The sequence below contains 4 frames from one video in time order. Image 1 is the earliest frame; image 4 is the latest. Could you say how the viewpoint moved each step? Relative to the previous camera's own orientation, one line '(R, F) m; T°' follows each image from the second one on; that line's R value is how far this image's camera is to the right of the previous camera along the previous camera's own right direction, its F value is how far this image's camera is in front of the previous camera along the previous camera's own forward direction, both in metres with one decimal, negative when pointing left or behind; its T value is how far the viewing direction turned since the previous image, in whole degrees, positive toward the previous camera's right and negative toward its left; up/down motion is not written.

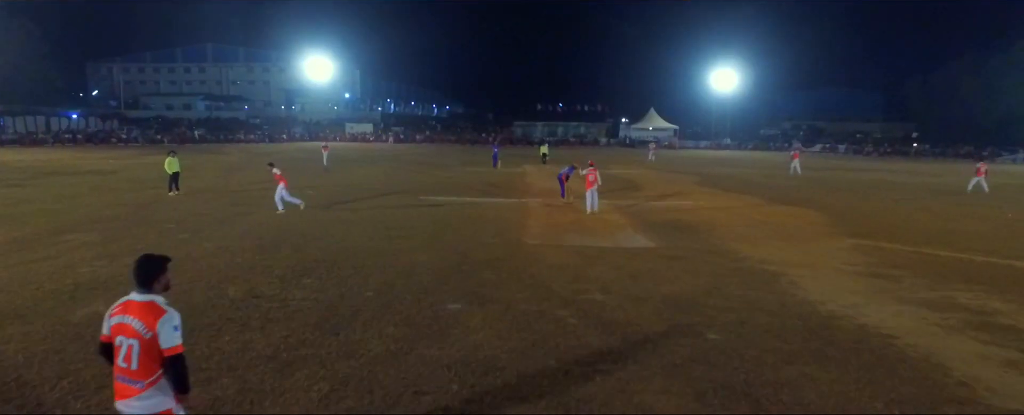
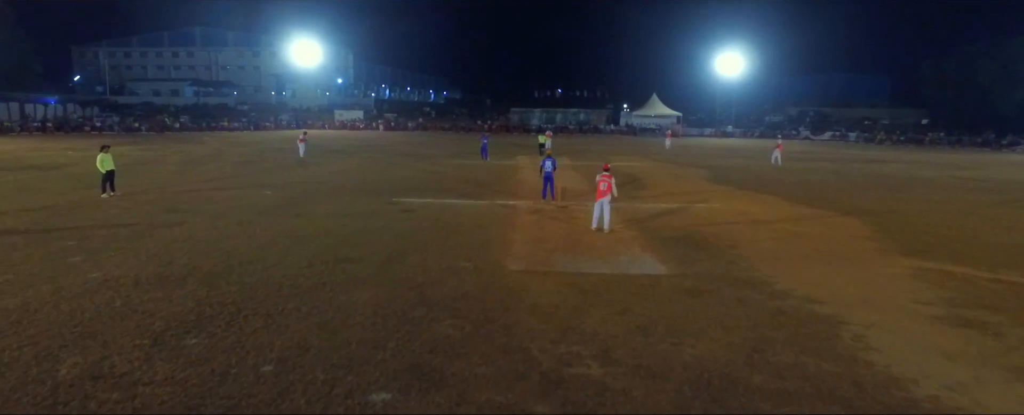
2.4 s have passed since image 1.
(+0.4, +2.8) m; 0°
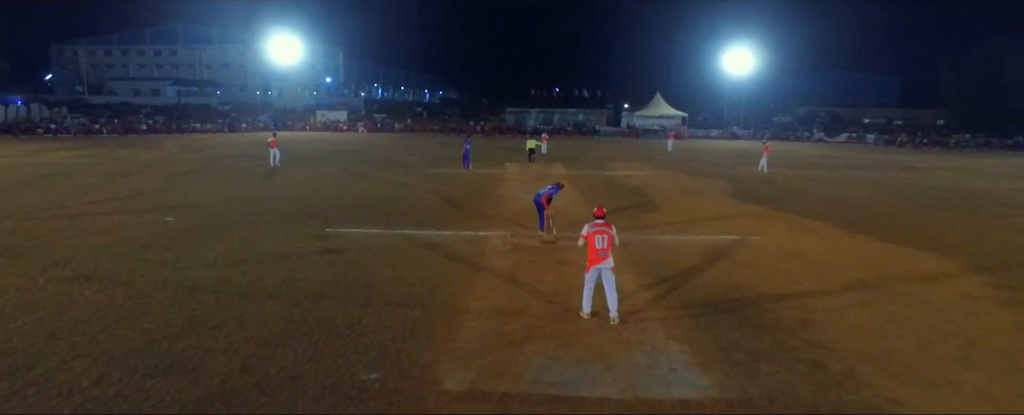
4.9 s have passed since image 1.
(+0.7, +4.5) m; 0°
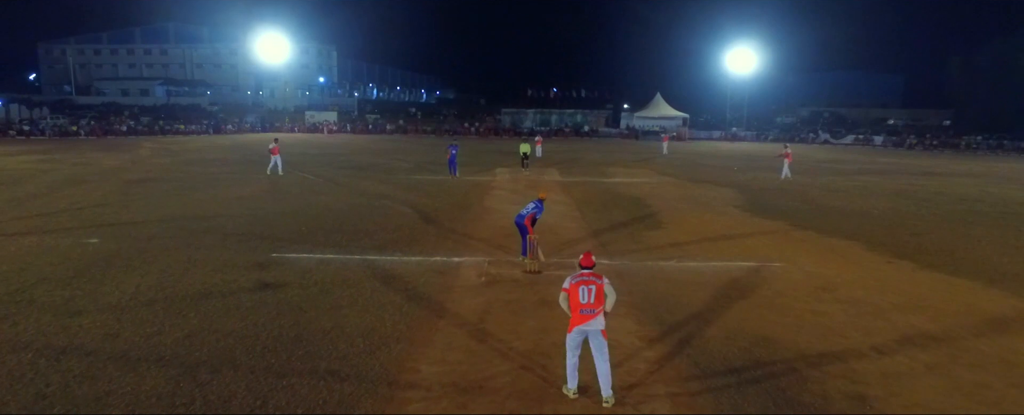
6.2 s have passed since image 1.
(+0.4, +2.1) m; 0°
